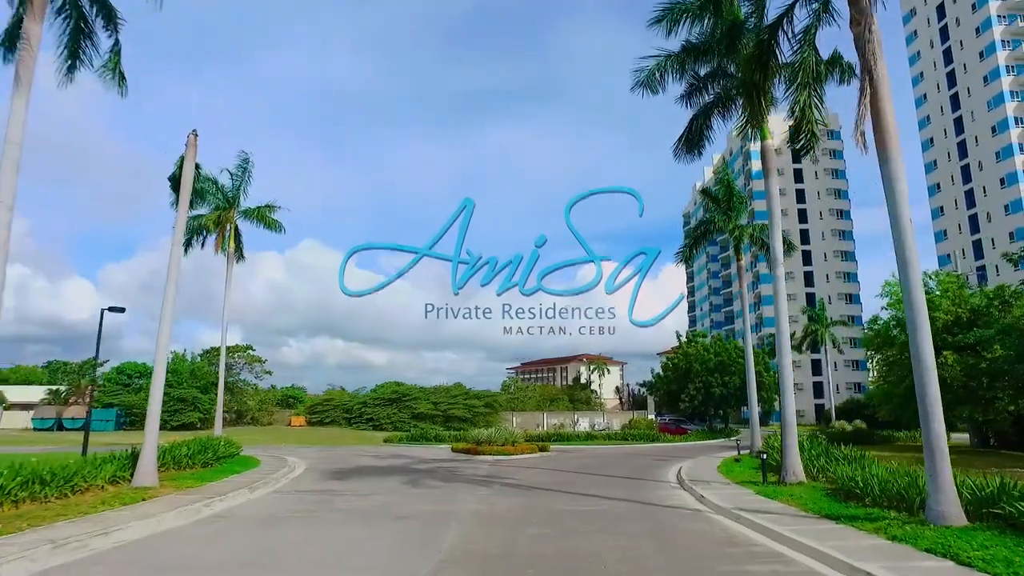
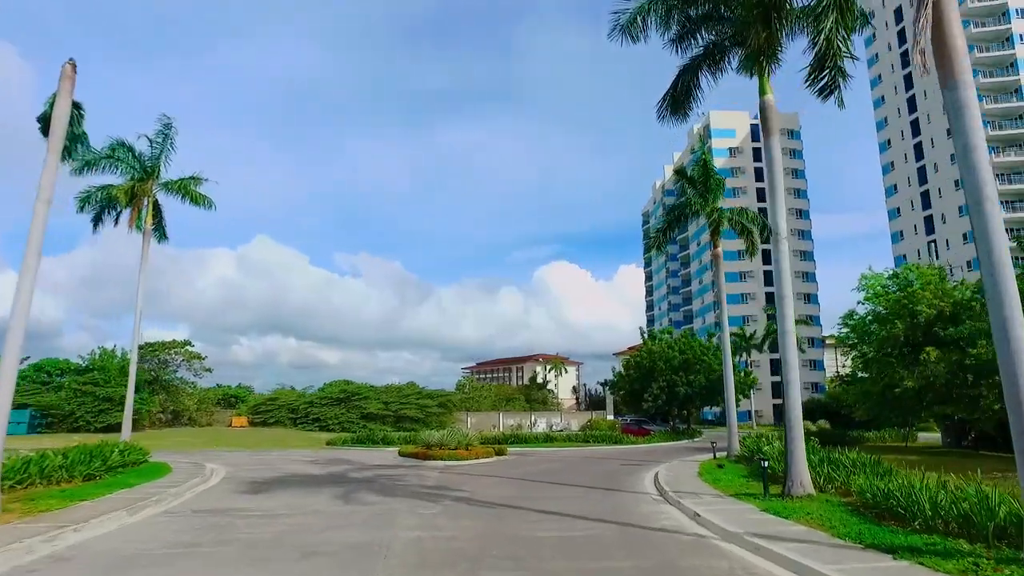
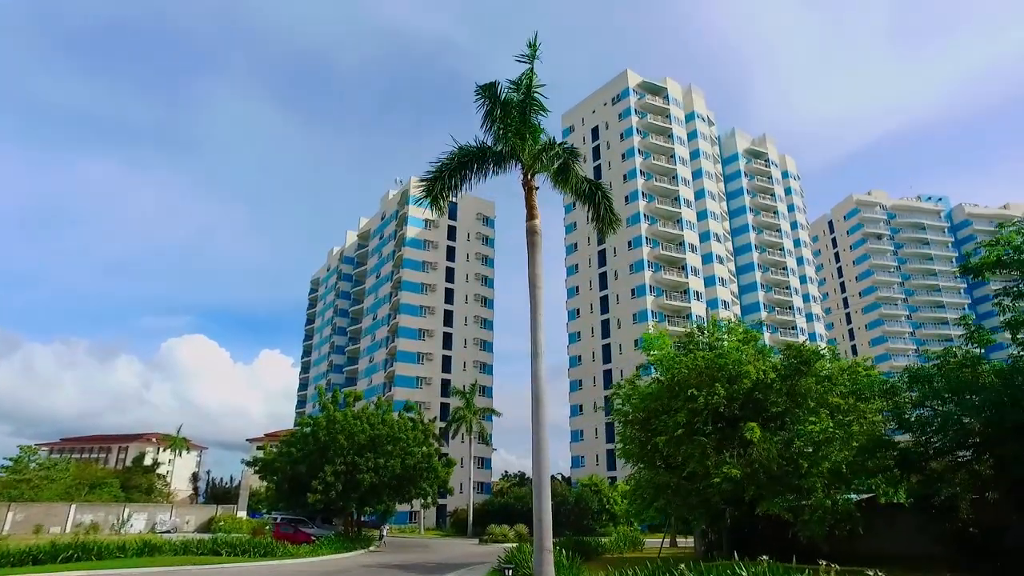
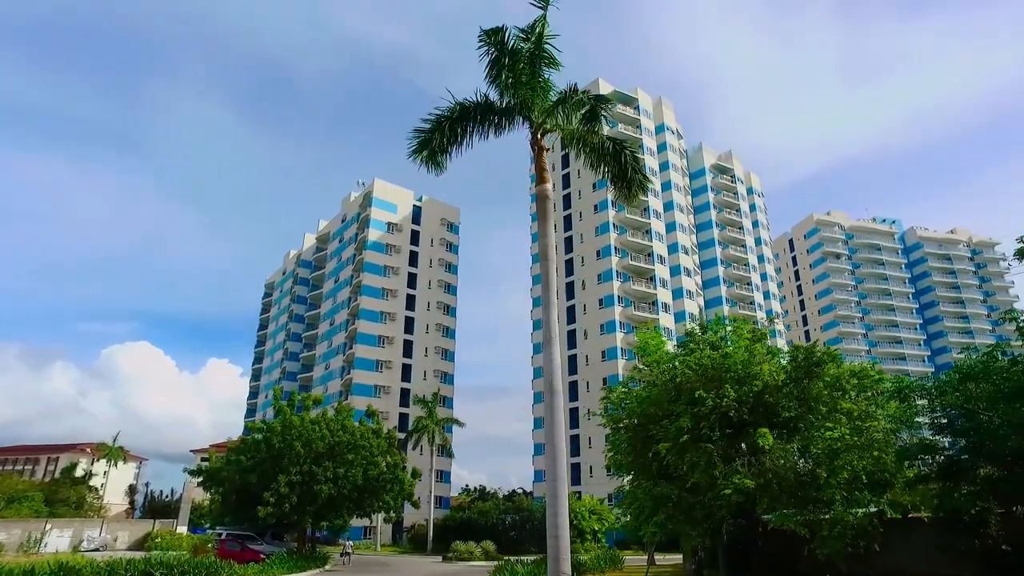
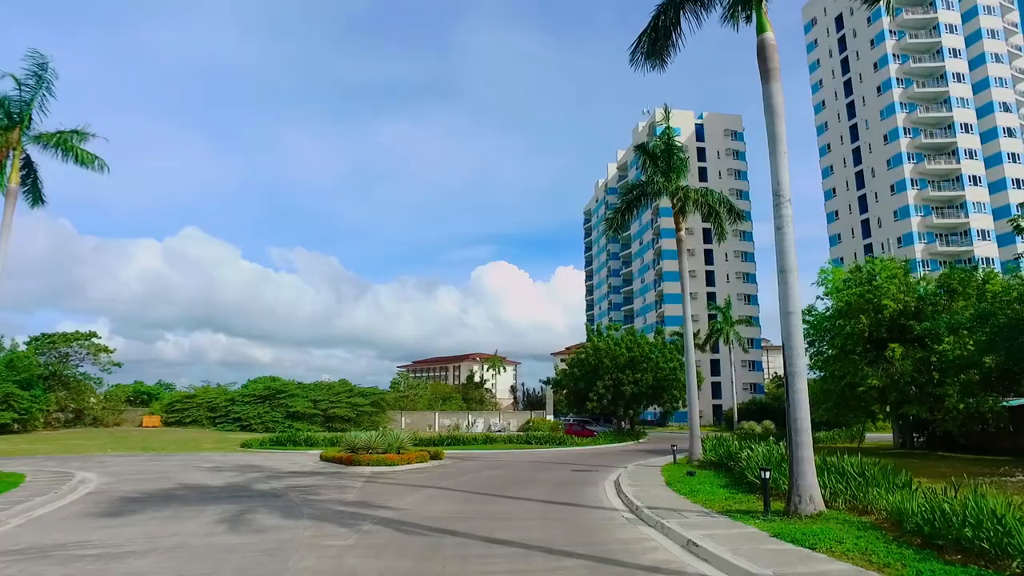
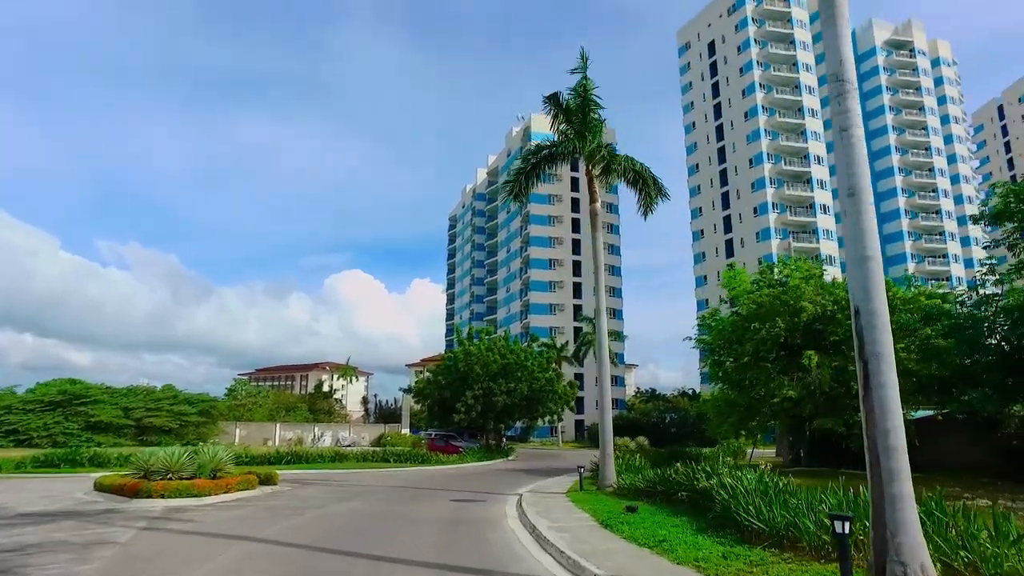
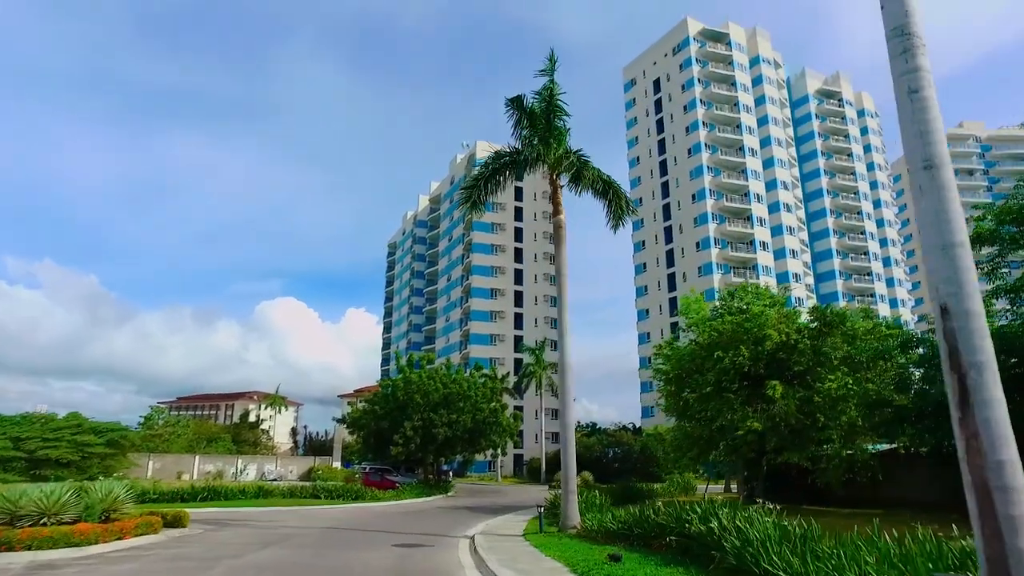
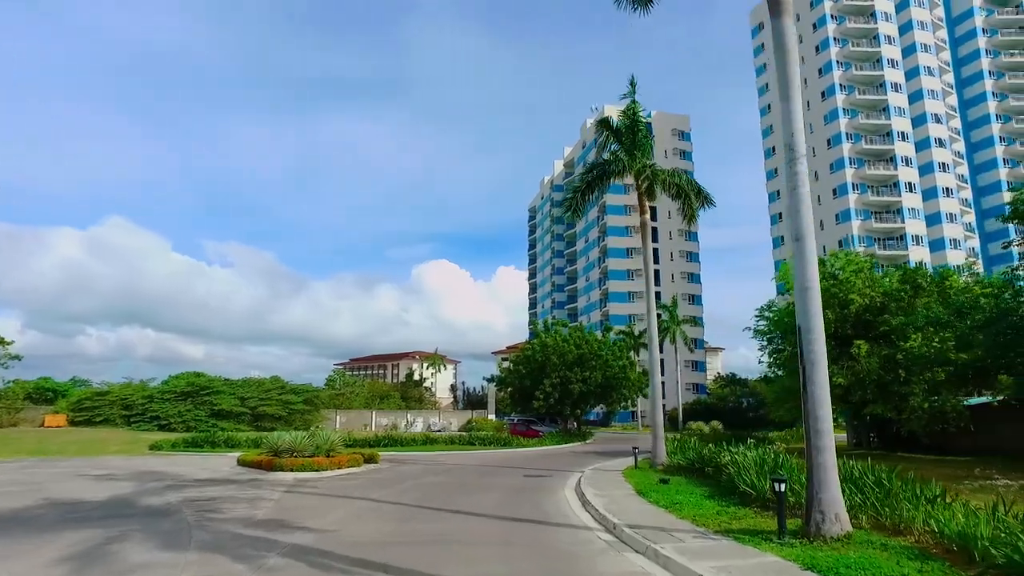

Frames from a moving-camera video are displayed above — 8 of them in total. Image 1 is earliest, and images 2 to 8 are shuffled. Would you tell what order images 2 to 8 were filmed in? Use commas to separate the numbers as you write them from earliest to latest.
2, 5, 8, 6, 7, 3, 4
